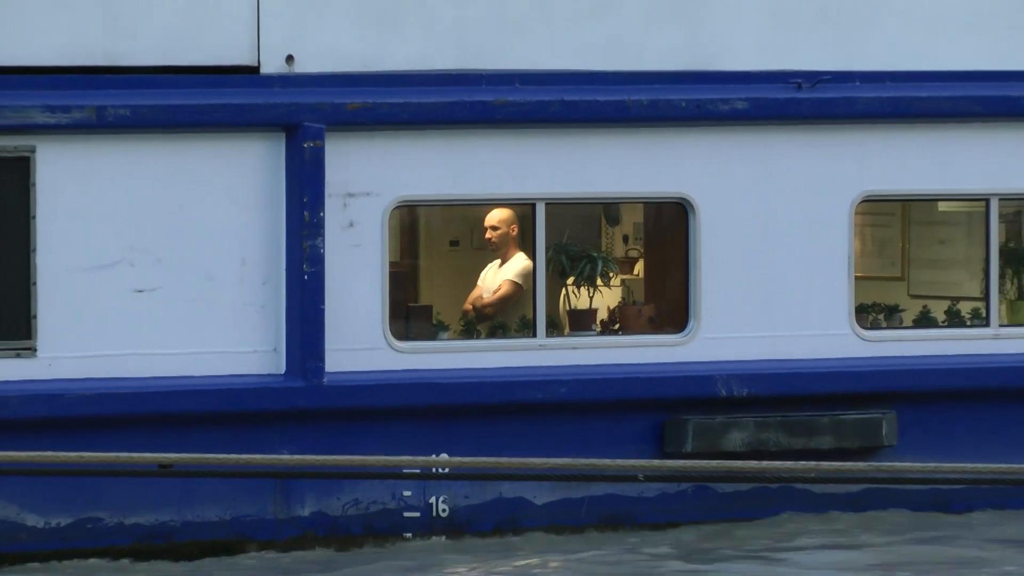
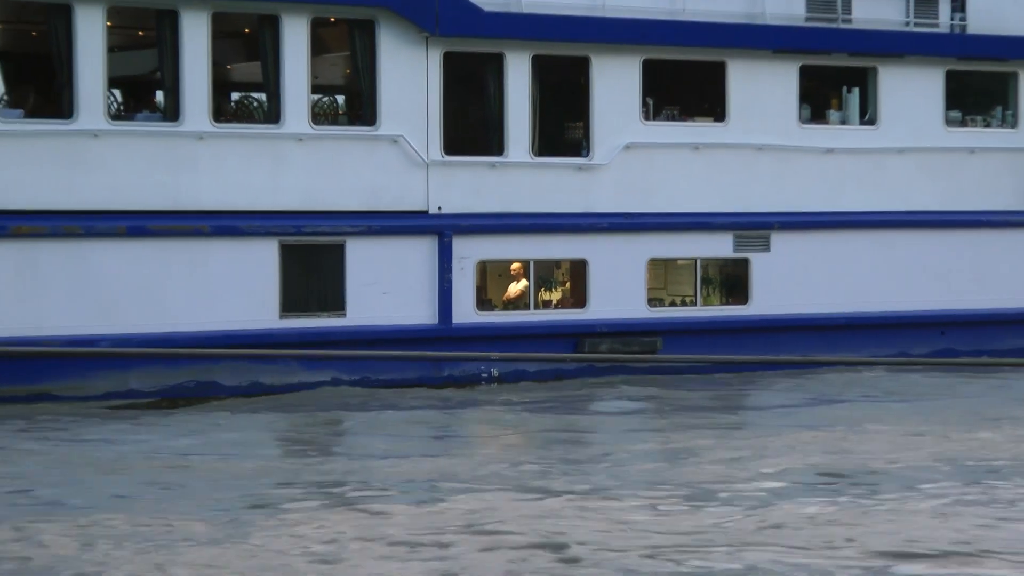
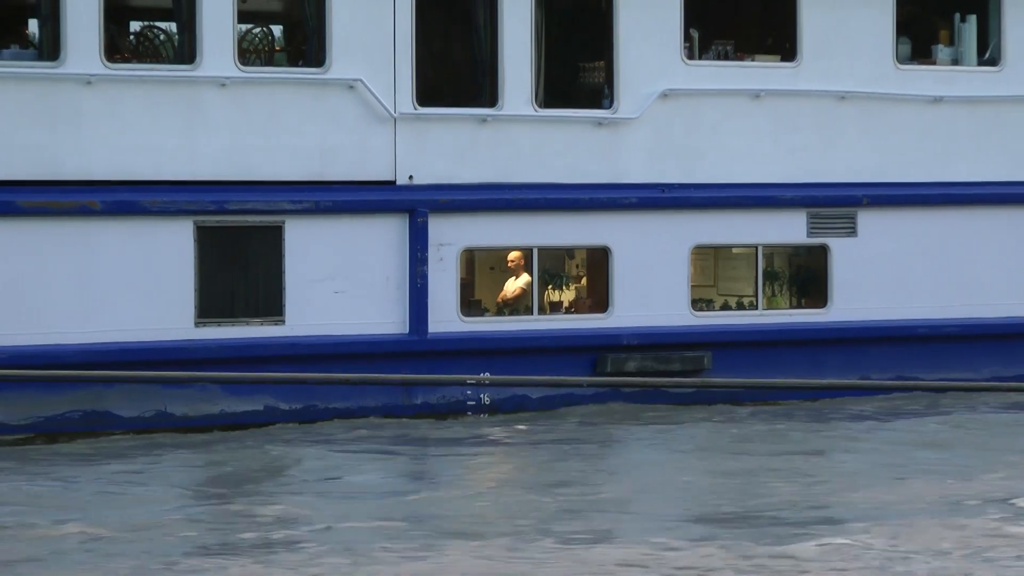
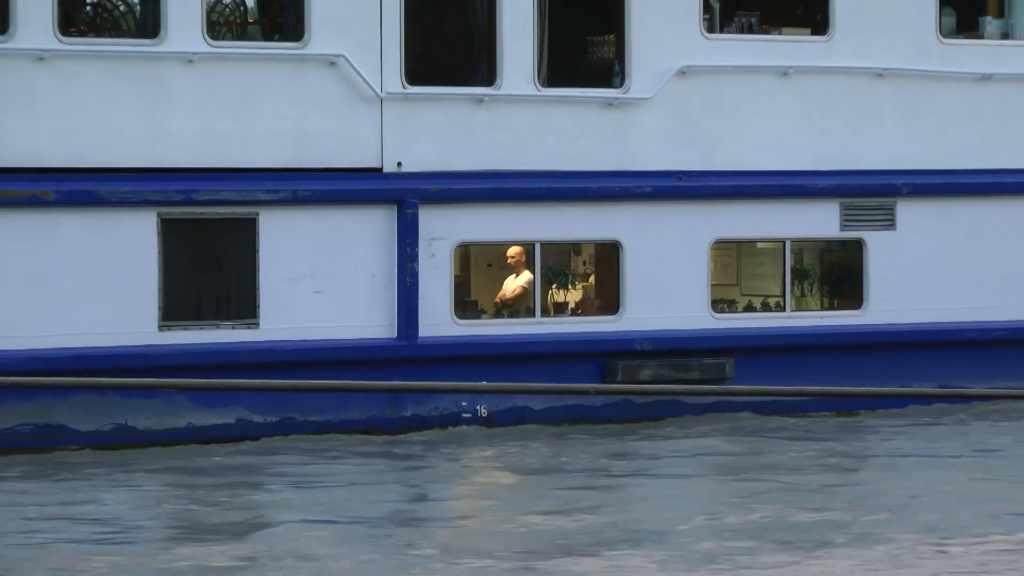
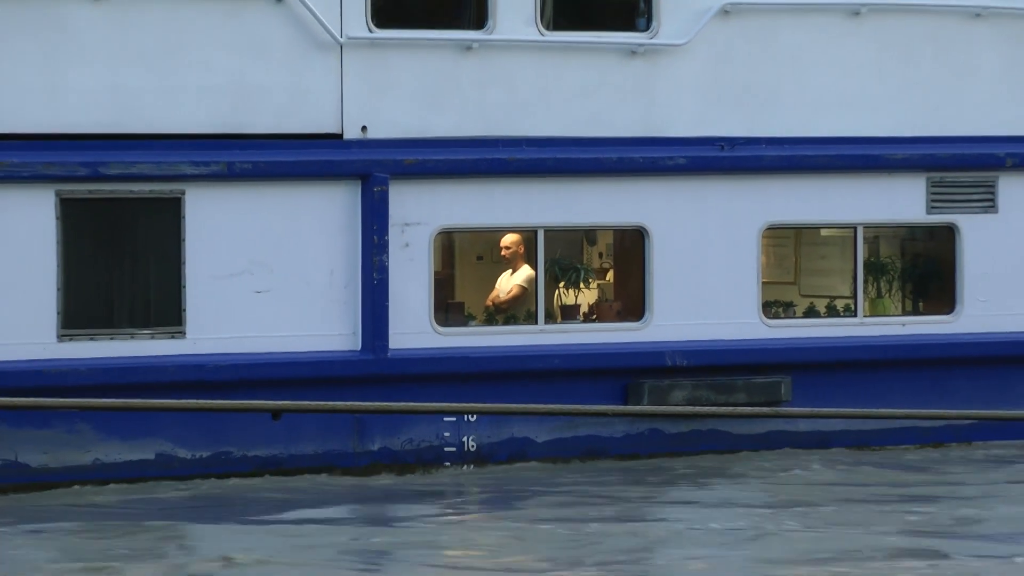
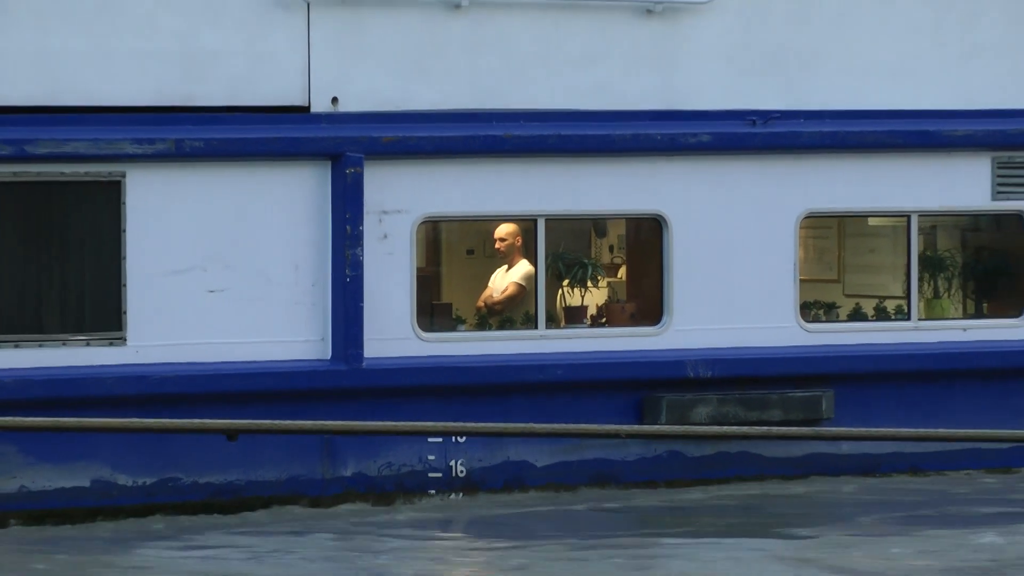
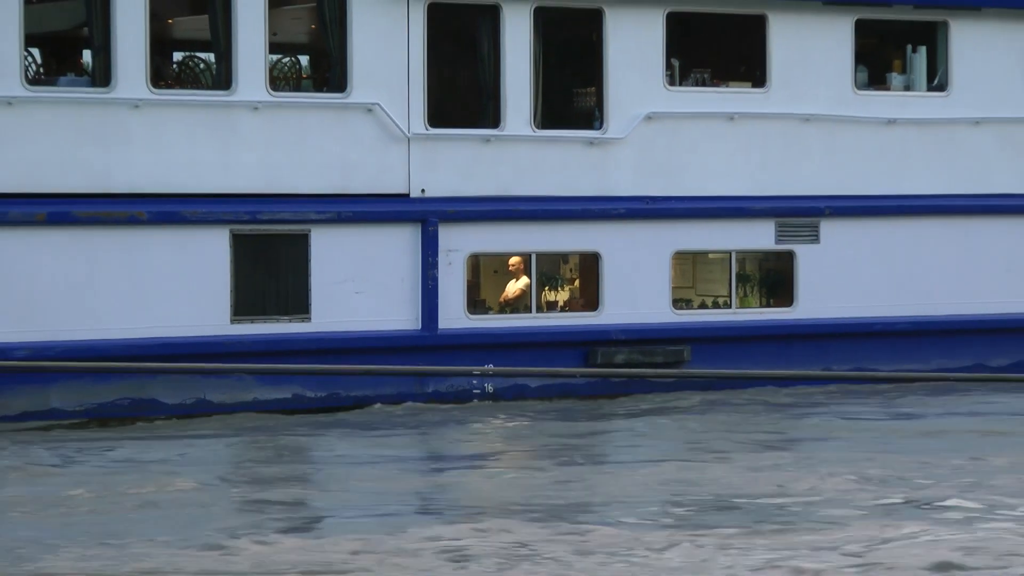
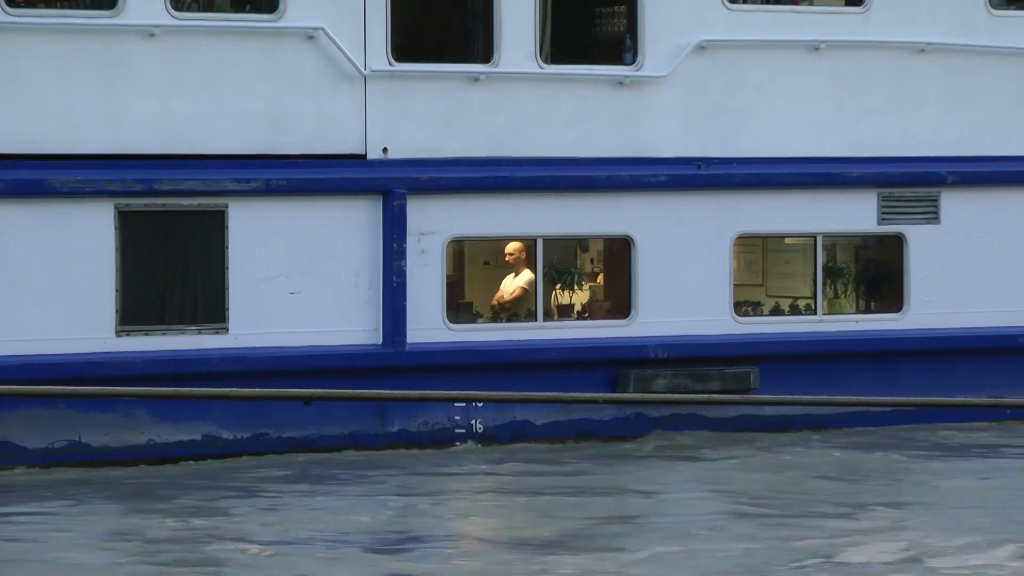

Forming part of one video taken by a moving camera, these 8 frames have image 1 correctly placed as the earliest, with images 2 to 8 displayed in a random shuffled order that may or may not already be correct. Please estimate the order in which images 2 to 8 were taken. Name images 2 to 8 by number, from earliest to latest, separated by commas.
6, 5, 8, 4, 3, 7, 2
